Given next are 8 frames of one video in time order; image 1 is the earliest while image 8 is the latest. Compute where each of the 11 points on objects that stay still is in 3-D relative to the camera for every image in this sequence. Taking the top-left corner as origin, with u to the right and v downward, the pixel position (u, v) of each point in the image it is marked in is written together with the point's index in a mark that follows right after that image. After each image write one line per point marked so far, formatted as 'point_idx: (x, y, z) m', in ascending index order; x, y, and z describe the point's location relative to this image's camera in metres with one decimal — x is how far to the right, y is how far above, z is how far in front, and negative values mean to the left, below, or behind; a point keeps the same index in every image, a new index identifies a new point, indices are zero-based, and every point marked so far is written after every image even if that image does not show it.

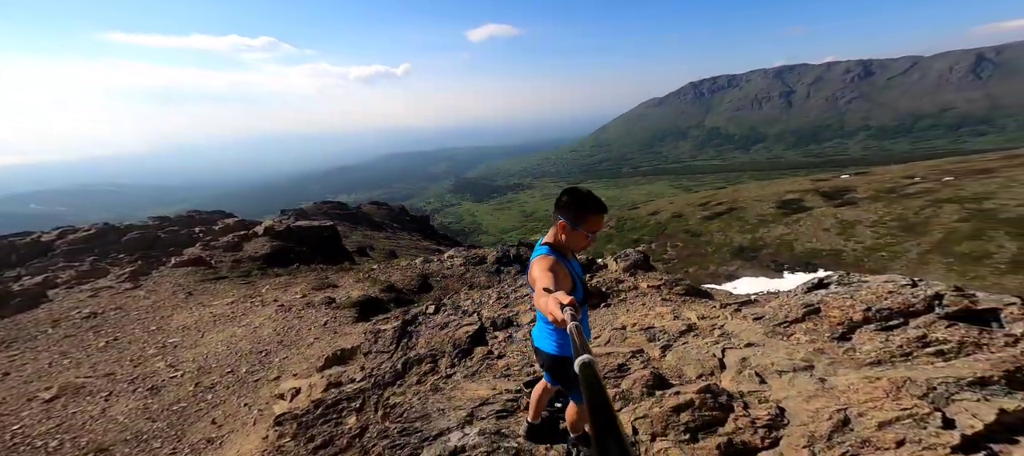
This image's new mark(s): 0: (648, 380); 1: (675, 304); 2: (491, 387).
0: (+2.8, -3.1, +9.8) m
1: (+4.6, -2.1, +13.3) m
2: (-0.4, -3.5, +10.4) m
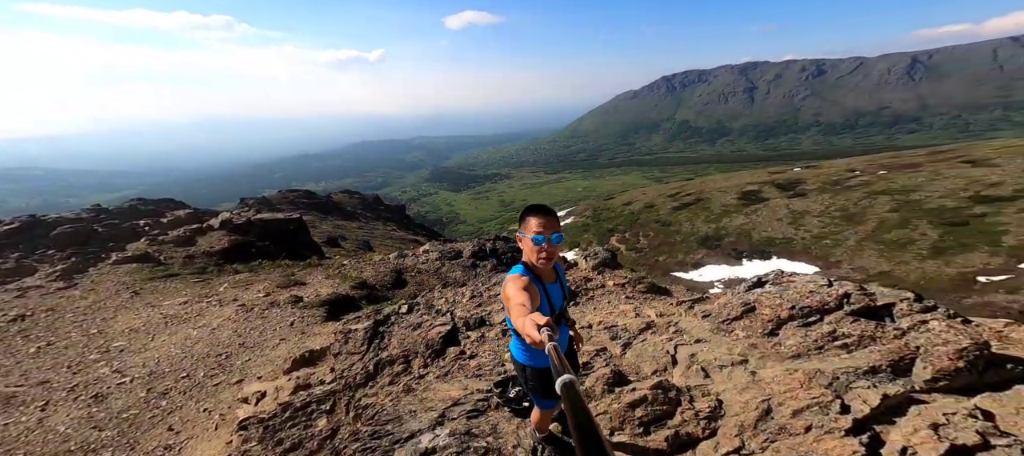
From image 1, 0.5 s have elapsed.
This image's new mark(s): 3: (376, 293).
0: (+2.1, -3.2, +10.2) m
1: (+3.7, -2.2, +13.9) m
2: (-1.1, -3.6, +10.7) m
3: (-5.4, -2.5, +18.6) m
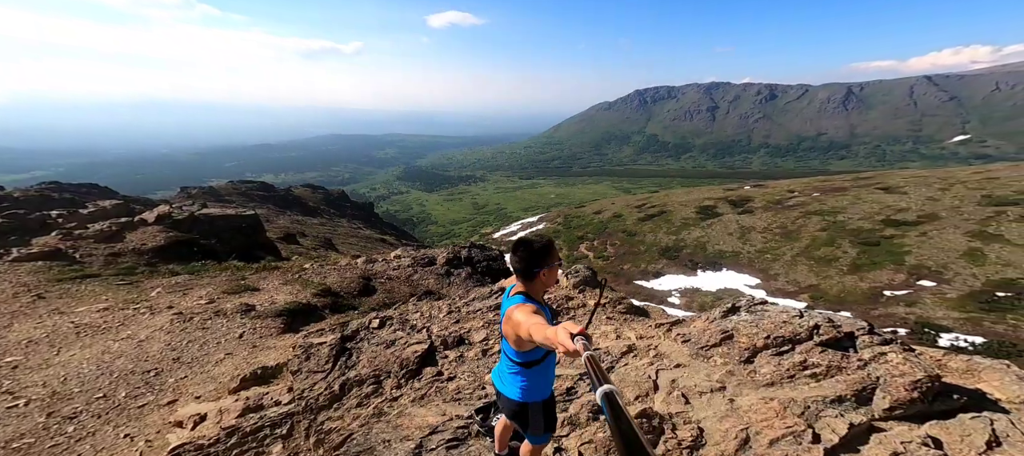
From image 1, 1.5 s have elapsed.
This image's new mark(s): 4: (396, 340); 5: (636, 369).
0: (+1.7, -3.7, +9.9) m
1: (+3.1, -2.7, +13.7) m
2: (-1.6, -3.9, +10.1) m
3: (-6.4, -2.6, +17.6) m
4: (-3.3, -2.9, +13.0) m
5: (+3.0, -3.5, +11.5) m
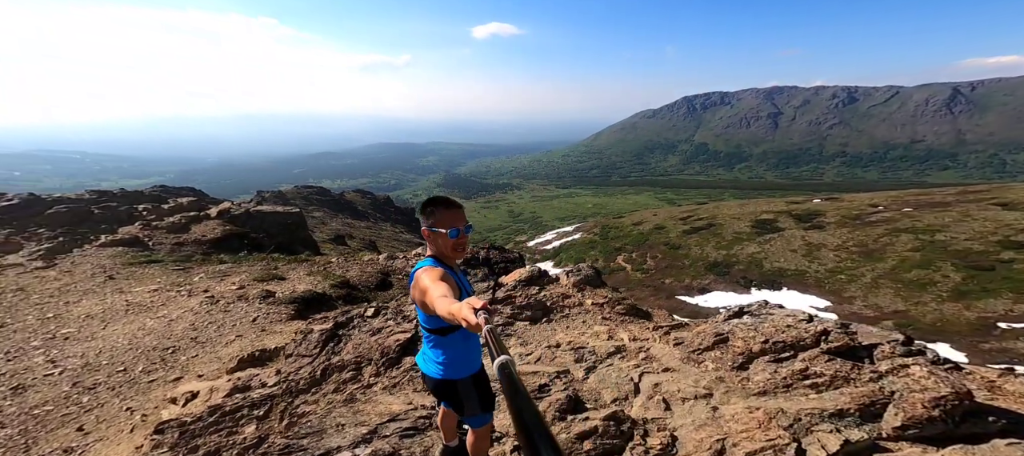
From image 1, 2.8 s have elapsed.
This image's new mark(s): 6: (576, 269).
0: (+1.0, -3.5, +9.5) m
1: (+2.9, -2.7, +13.1) m
2: (-2.2, -3.6, +10.1) m
3: (-6.0, -2.5, +18.2) m
4: (-3.5, -2.7, +13.2) m
5: (+2.5, -3.3, +10.9) m
6: (+2.2, -1.4, +15.9) m
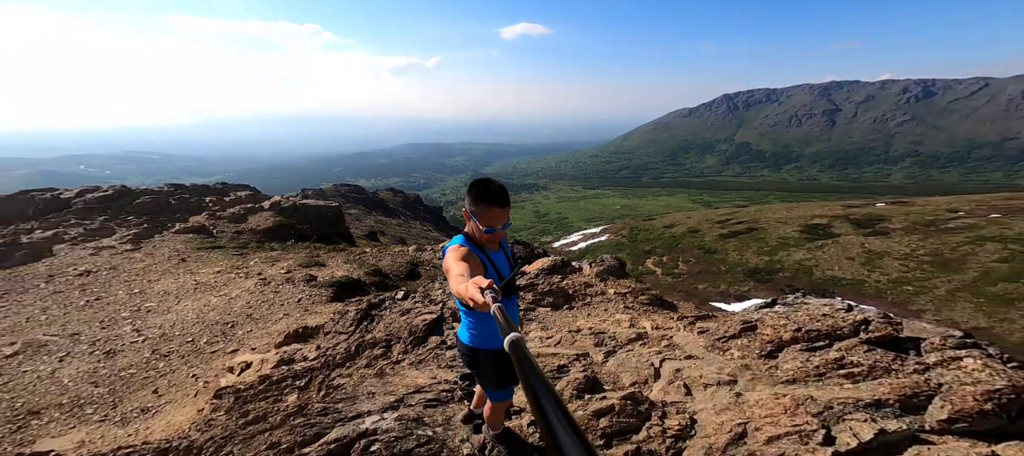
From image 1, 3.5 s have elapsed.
0: (+1.4, -3.1, +9.5) m
1: (+3.5, -2.4, +13.1) m
2: (-1.8, -3.2, +10.3) m
3: (-5.1, -2.1, +18.6) m
4: (-2.9, -2.3, +13.5) m
5: (+3.0, -3.0, +10.9) m
6: (+3.0, -1.1, +15.9) m
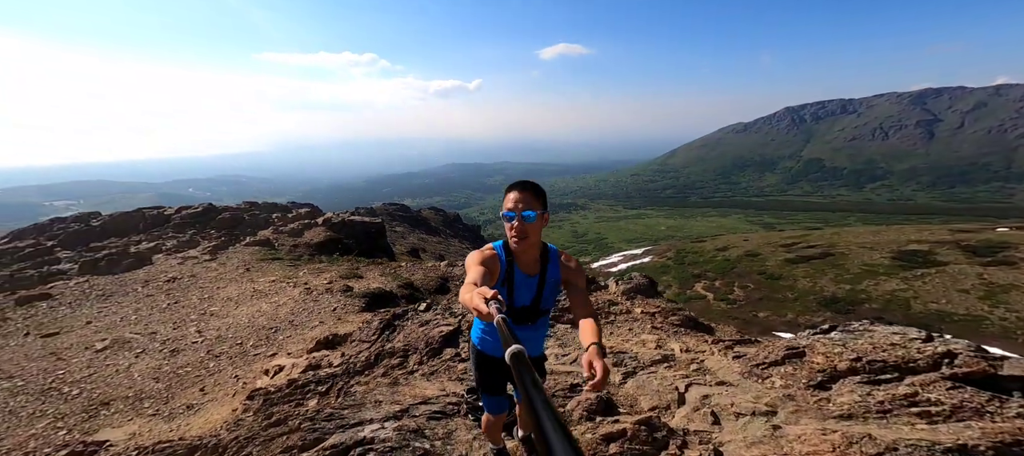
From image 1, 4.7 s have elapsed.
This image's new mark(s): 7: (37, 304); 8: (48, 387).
0: (+1.5, -3.3, +8.9) m
1: (+4.0, -2.7, +12.2) m
2: (-1.6, -3.4, +10.0) m
3: (-3.9, -2.7, +18.6) m
4: (-2.3, -2.7, +13.3) m
5: (+3.3, -3.2, +10.0) m
6: (+3.8, -1.6, +15.1) m
7: (-18.4, -3.0, +18.2) m
8: (-12.1, -4.2, +12.3) m
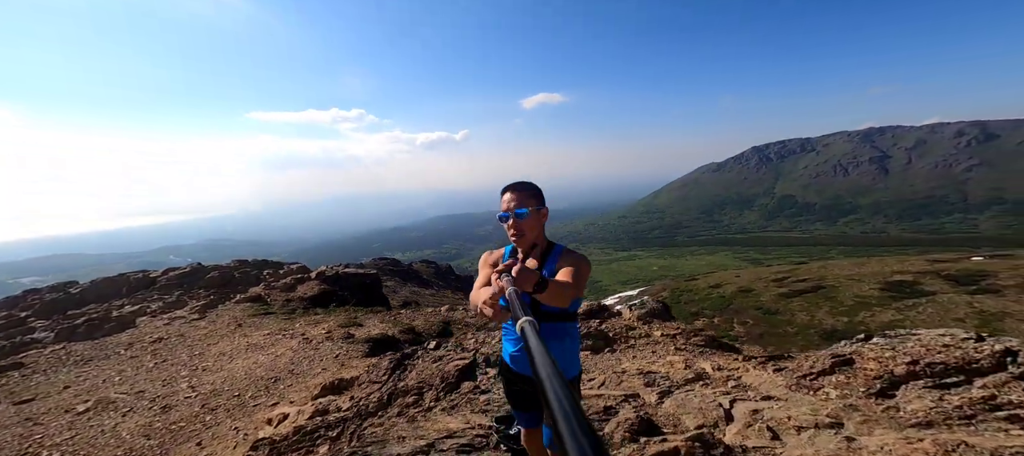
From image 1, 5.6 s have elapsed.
0: (+2.2, -3.5, +8.4) m
1: (+4.4, -3.2, +11.9) m
2: (-1.0, -3.9, +9.4) m
3: (-3.7, -4.3, +17.9) m
4: (-1.9, -3.6, +12.7) m
5: (+3.8, -3.5, +9.6) m
6: (+4.1, -2.4, +14.9) m
7: (-18.1, -5.2, +16.8) m
8: (-11.5, -5.4, +11.1) m
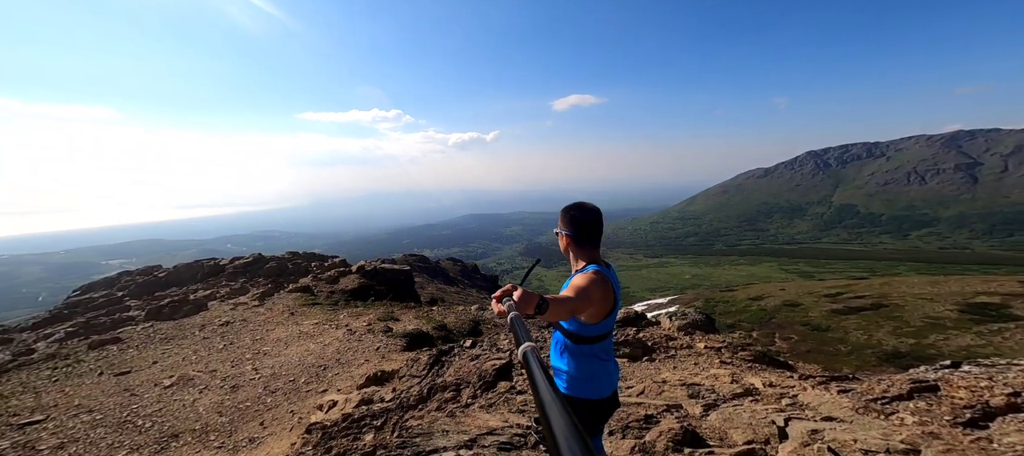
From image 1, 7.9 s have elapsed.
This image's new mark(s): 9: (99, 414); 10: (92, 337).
0: (+2.9, -3.6, +8.2) m
1: (+5.5, -3.4, +11.4) m
2: (-0.2, -3.9, +9.5) m
3: (-2.0, -4.4, +18.3) m
4: (-0.7, -3.6, +12.9) m
5: (+4.7, -3.6, +9.2) m
6: (+5.5, -2.7, +14.5) m
7: (-16.4, -4.8, +18.7) m
8: (-10.5, -5.1, +12.3) m
9: (-11.5, -5.1, +12.8) m
10: (-17.8, -4.6, +19.6) m
